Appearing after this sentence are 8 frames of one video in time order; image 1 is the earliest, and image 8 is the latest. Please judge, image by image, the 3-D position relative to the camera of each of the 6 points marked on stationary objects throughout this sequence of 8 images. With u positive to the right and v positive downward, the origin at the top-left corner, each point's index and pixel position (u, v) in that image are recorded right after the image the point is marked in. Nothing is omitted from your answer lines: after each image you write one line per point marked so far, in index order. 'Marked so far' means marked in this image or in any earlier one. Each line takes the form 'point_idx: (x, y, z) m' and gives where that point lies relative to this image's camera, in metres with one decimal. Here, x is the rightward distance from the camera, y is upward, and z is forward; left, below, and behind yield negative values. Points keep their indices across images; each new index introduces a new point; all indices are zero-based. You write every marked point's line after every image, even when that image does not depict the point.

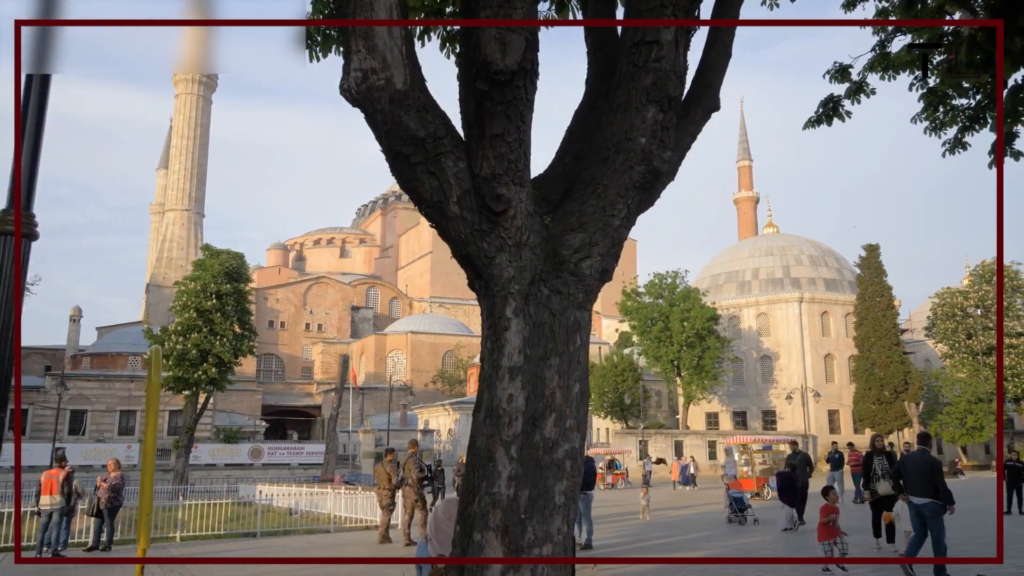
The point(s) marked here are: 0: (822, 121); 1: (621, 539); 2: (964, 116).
0: (+3.3, +1.8, +8.8) m
1: (+1.5, -3.6, +11.8) m
2: (+4.8, +1.8, +8.7) m
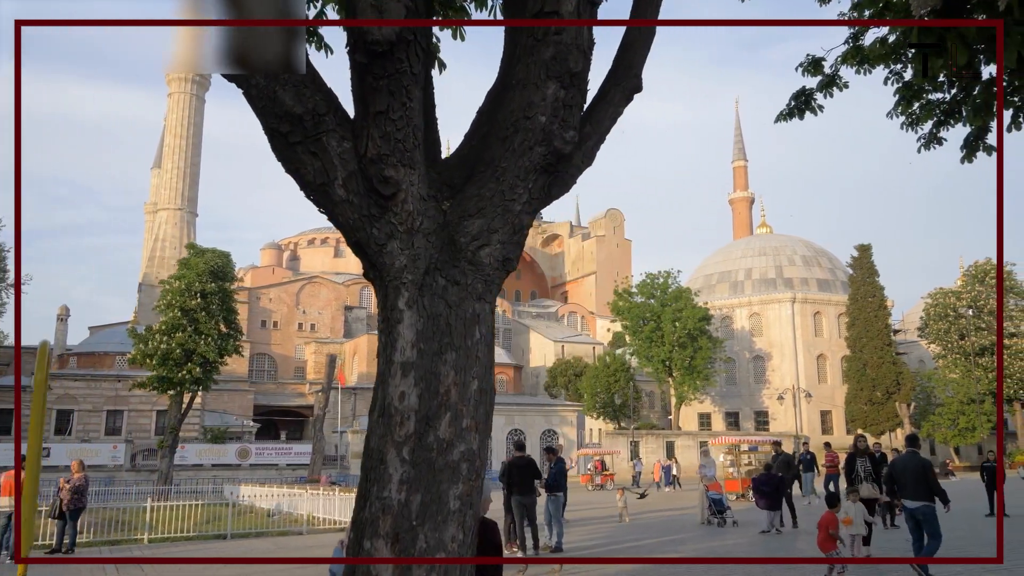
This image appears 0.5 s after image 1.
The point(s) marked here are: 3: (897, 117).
0: (+2.9, +1.8, +8.6) m
1: (+1.1, -3.6, +11.6) m
2: (+4.4, +1.8, +8.5) m
3: (+4.2, +1.9, +8.9) m
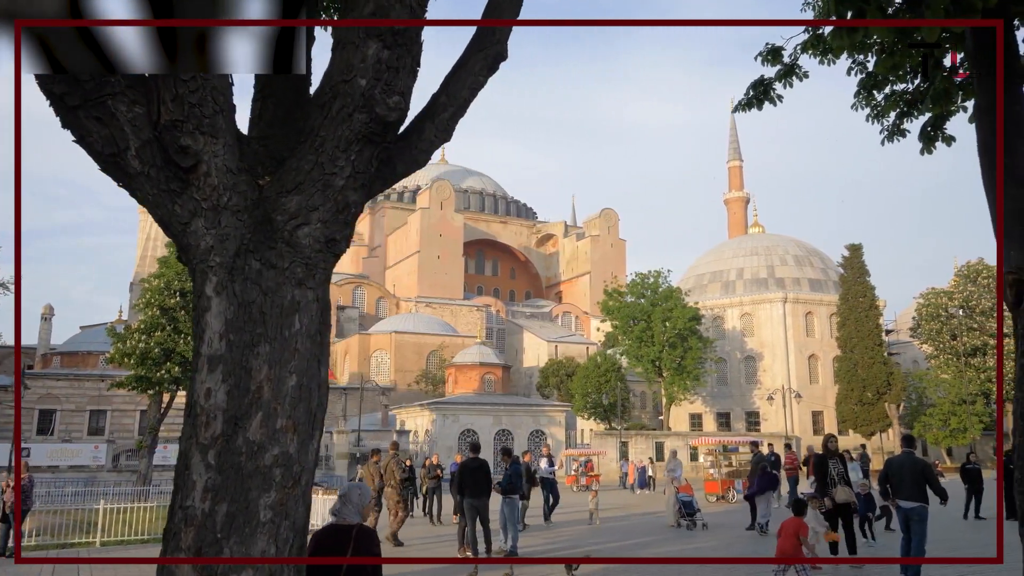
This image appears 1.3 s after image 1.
0: (+2.4, +1.9, +8.3) m
1: (+0.6, -3.6, +11.3) m
2: (+3.9, +1.9, +8.2) m
3: (+3.7, +1.9, +8.6) m
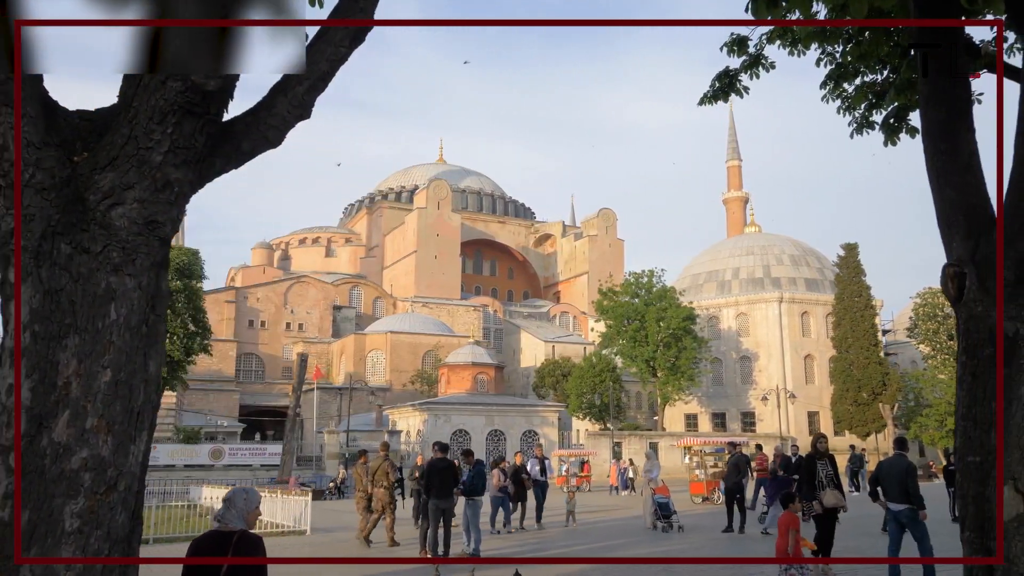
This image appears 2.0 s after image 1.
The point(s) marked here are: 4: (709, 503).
0: (+2.0, +1.9, +8.1) m
1: (+0.2, -3.5, +11.1) m
2: (+3.5, +1.9, +8.0) m
3: (+3.3, +1.9, +8.4) m
4: (+4.3, -4.8, +18.1) m
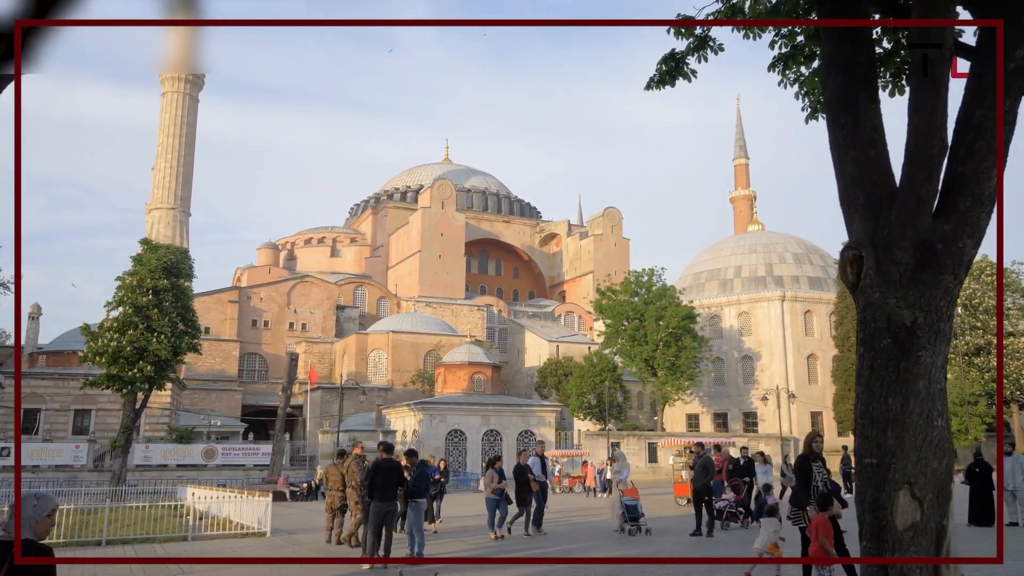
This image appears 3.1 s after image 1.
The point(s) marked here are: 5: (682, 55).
0: (+1.5, +2.0, +7.8) m
1: (-0.3, -3.5, +10.8) m
2: (+2.9, +2.0, +7.7) m
3: (+2.7, +2.0, +8.1) m
4: (+3.9, -4.7, +17.8) m
5: (+1.6, +2.2, +7.6) m
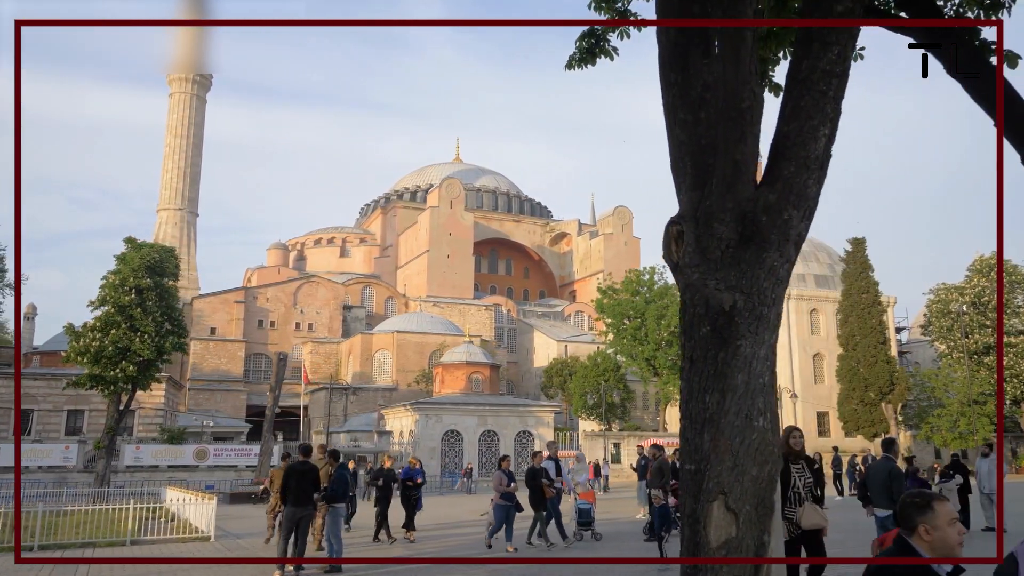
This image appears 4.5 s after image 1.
0: (+0.6, +2.0, +7.3) m
1: (-1.1, -3.4, +10.4) m
2: (+2.1, +2.1, +7.2) m
3: (+1.9, +2.1, +7.5) m
4: (+3.3, -4.6, +17.2) m
5: (+0.8, +2.2, +7.1) m
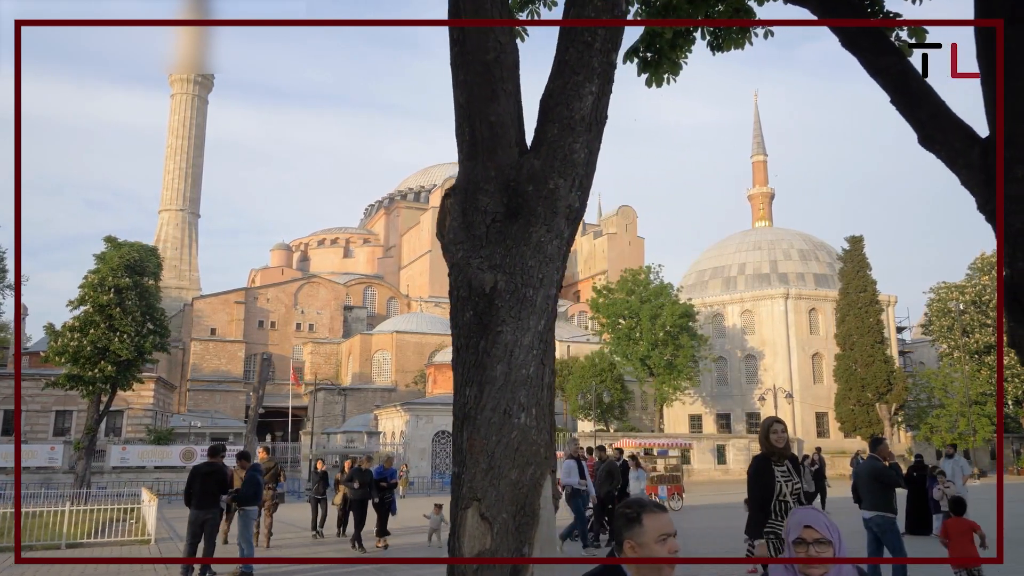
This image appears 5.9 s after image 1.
0: (-0.2, +2.1, +7.0) m
1: (-1.8, -3.4, +10.0) m
2: (+1.3, +2.1, +6.8) m
3: (+1.1, +2.1, +7.2) m
4: (+2.7, -4.6, +16.8) m
5: (0.0, +2.3, +6.8) m
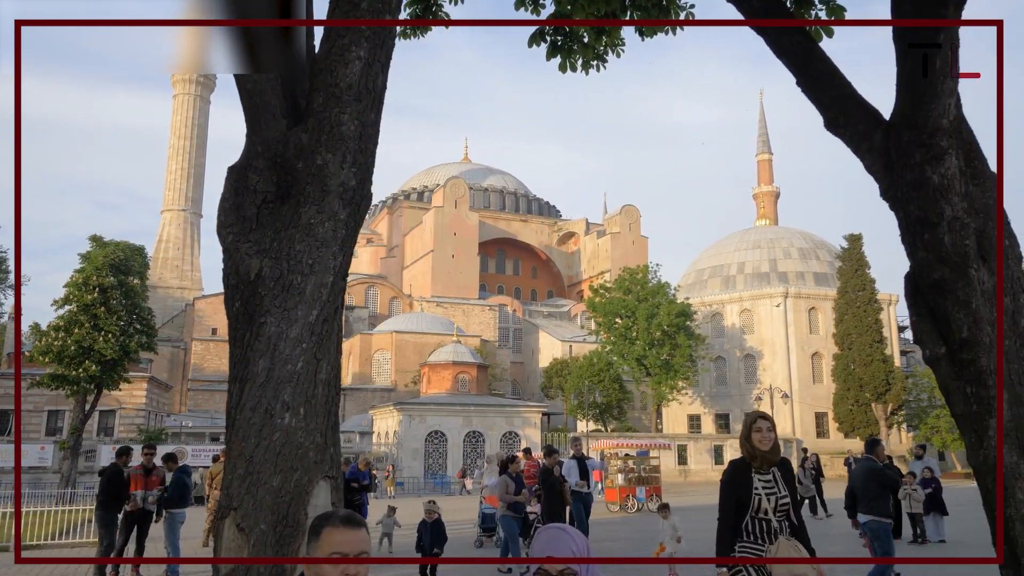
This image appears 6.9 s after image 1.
0: (-0.8, +2.1, +6.7) m
1: (-2.4, -3.3, +9.8) m
2: (+0.7, +2.2, +6.5) m
3: (+0.4, +2.2, +6.9) m
4: (+2.2, -4.5, +16.5) m
5: (-0.7, +2.3, +6.5) m
